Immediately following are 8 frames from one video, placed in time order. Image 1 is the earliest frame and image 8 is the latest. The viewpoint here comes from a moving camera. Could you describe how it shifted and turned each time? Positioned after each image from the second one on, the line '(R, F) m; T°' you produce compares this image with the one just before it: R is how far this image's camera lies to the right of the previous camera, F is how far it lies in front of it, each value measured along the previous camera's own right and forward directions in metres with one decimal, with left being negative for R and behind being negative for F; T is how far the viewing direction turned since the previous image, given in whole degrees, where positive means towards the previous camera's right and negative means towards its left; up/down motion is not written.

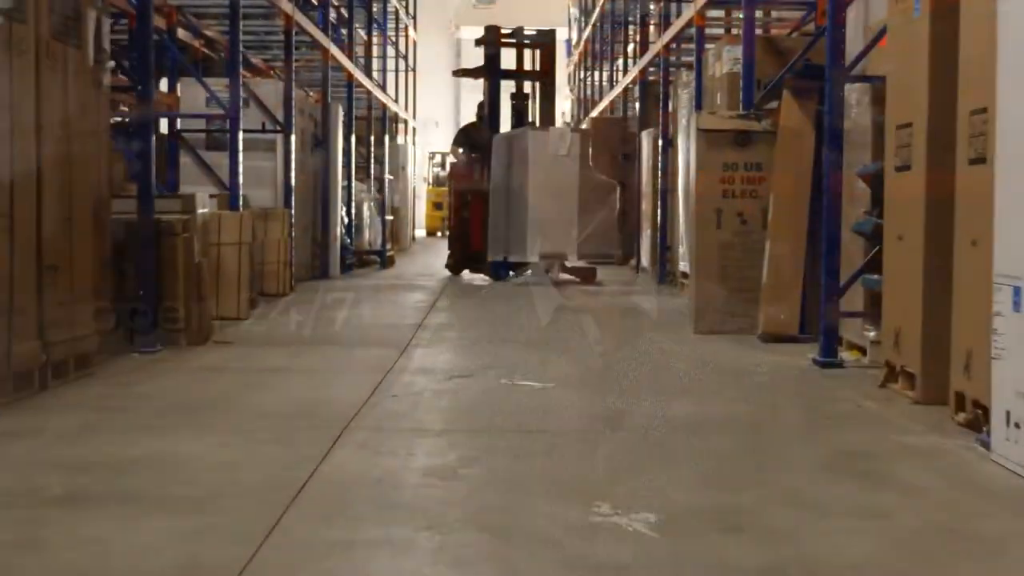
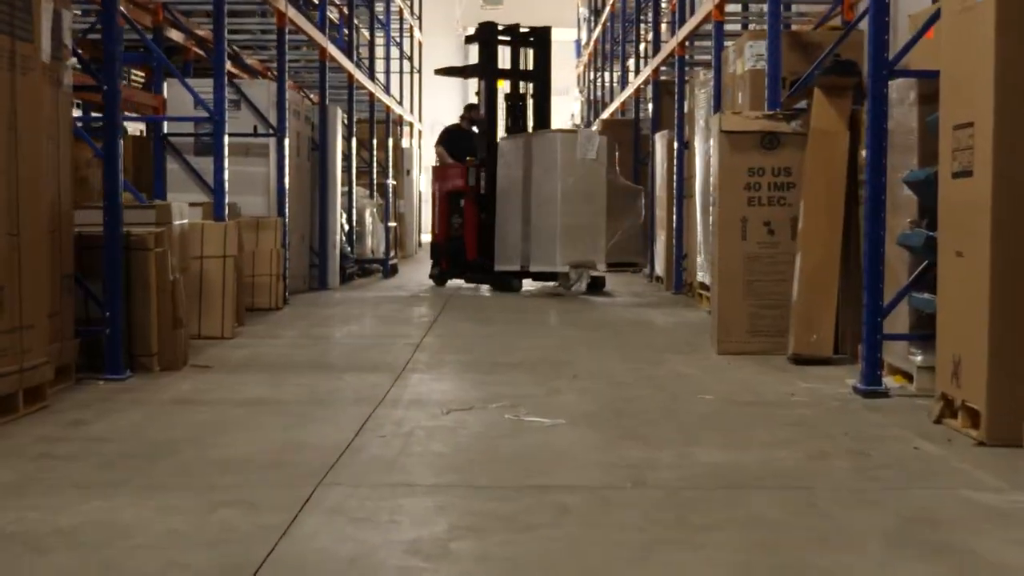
(0.0, +0.5) m; 0°
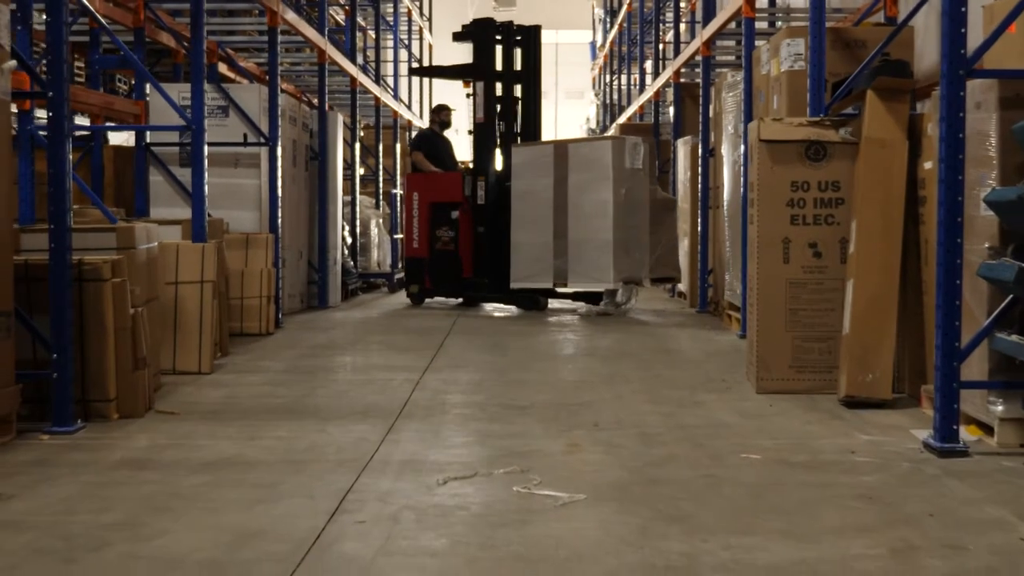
(0.0, +0.7) m; -1°
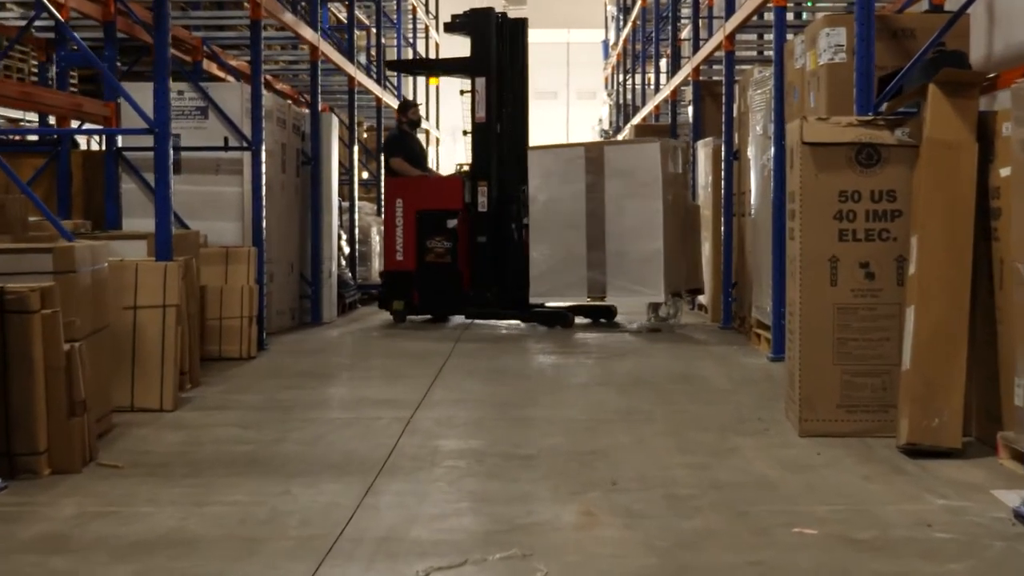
(0.0, +0.7) m; 0°
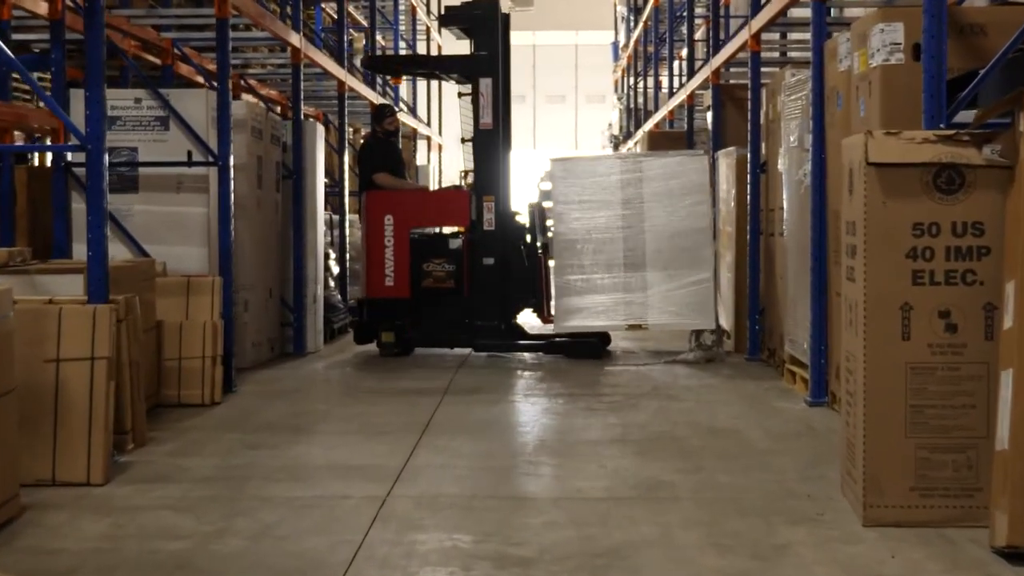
(0.0, +0.8) m; 0°
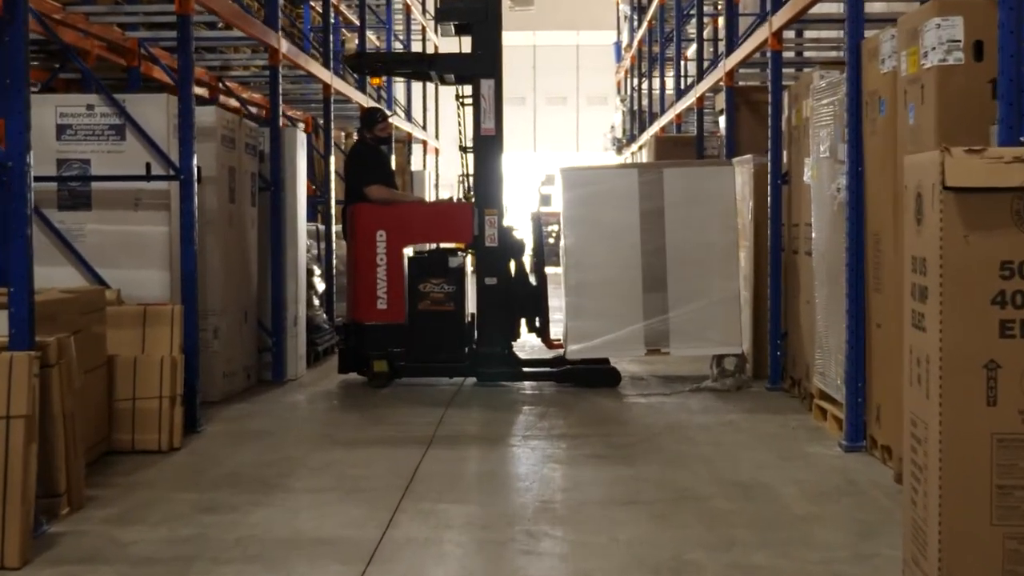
(0.0, +0.7) m; 0°
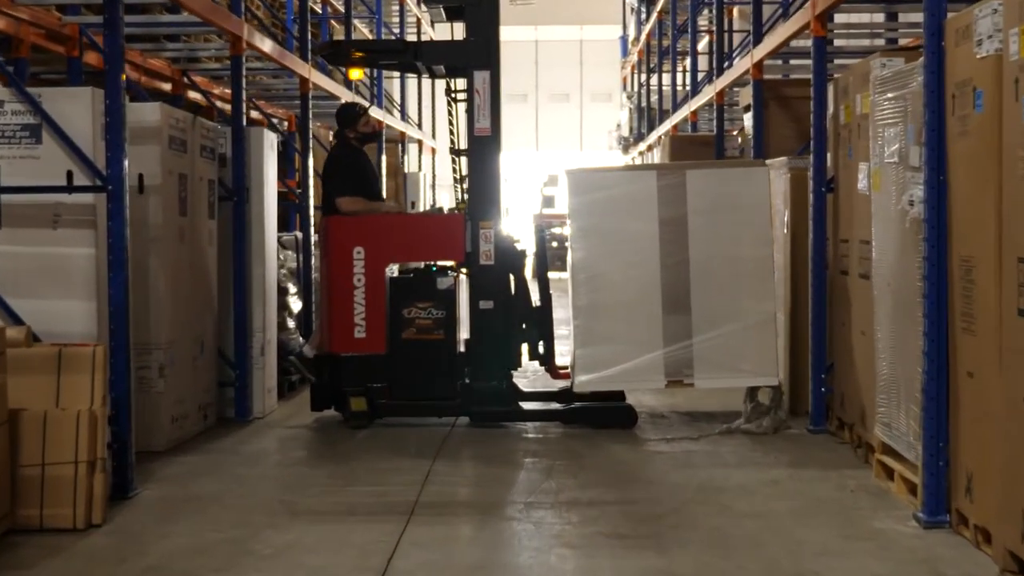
(0.0, +1.0) m; 0°
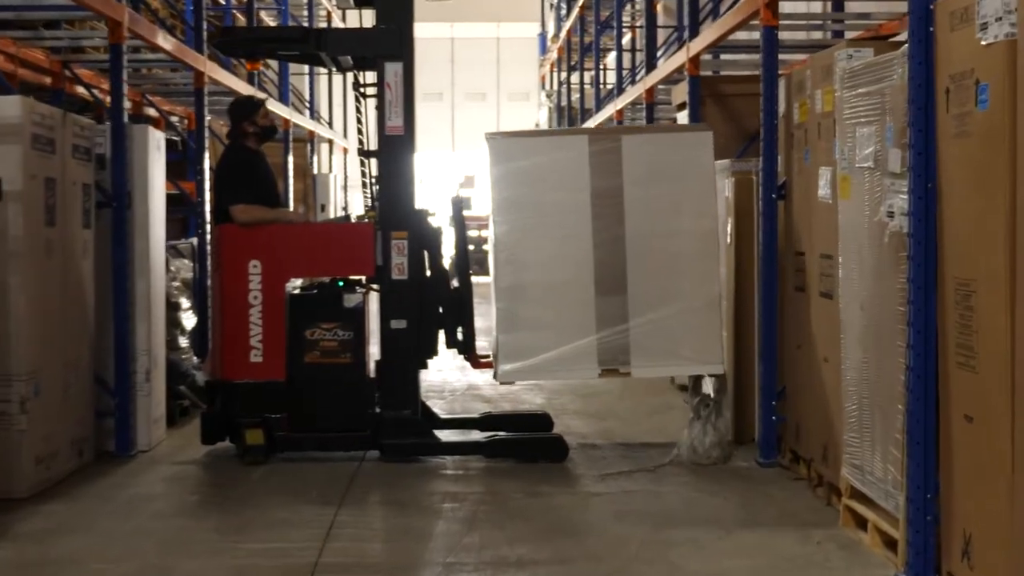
(0.0, +0.7) m; +3°
